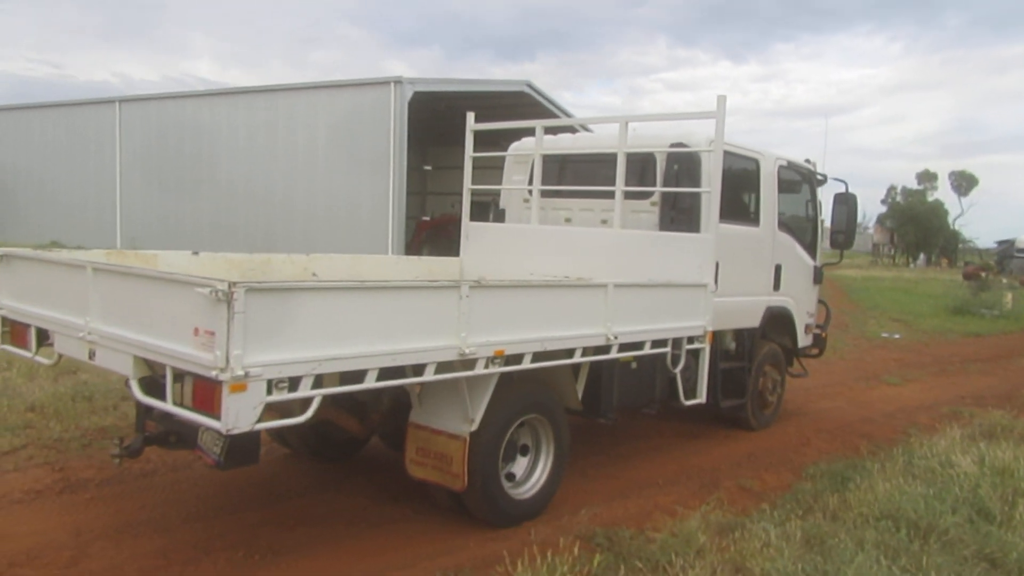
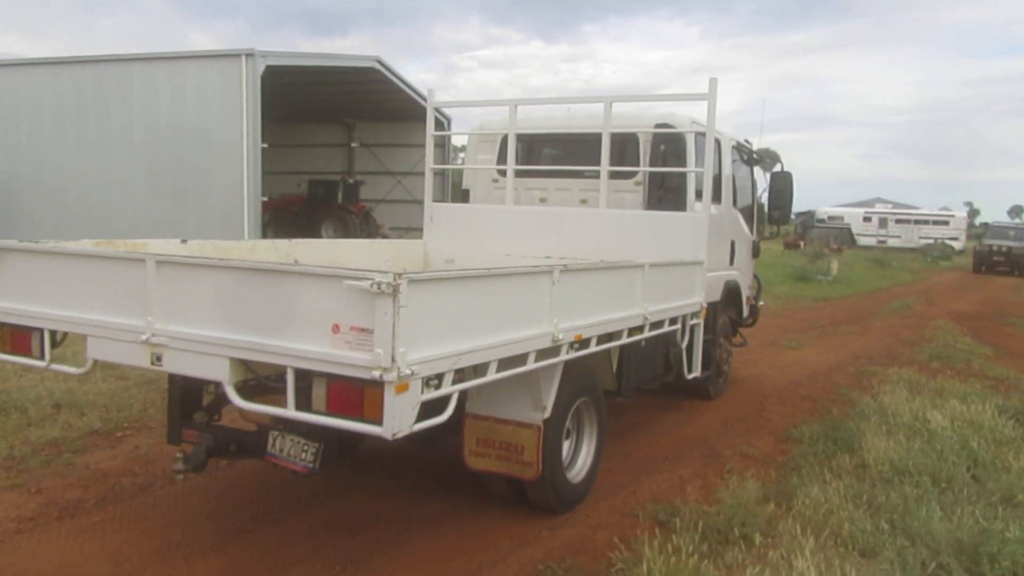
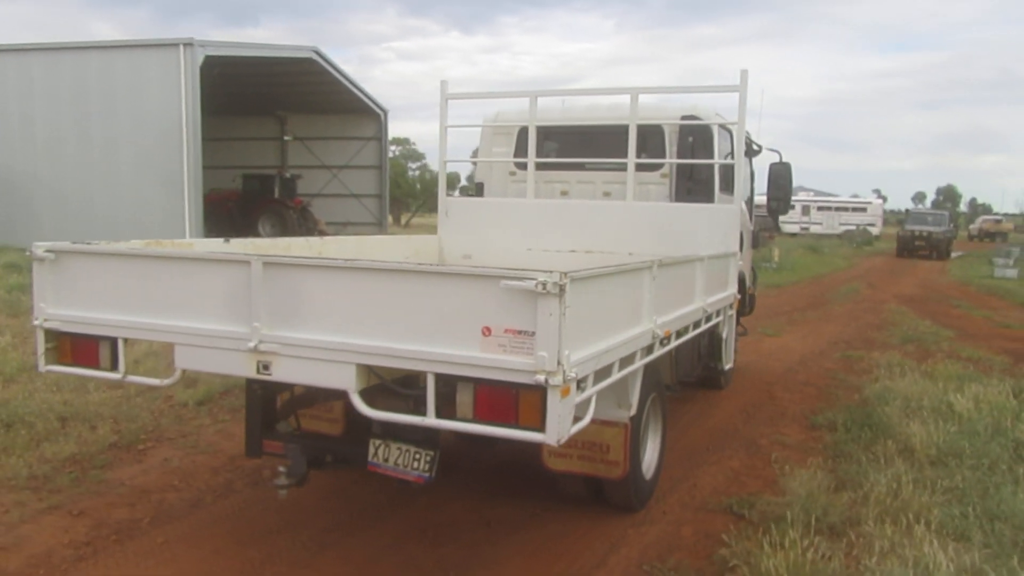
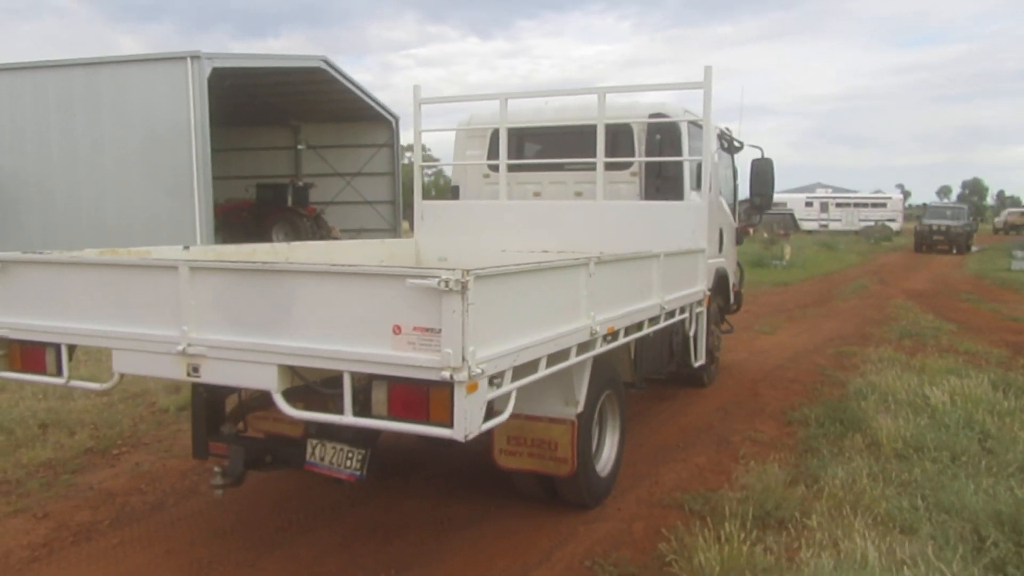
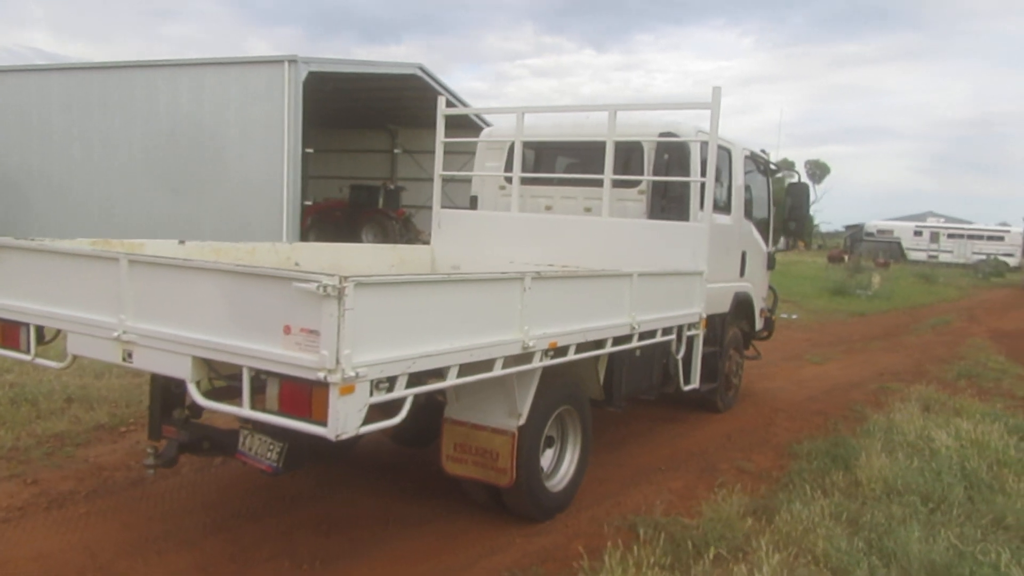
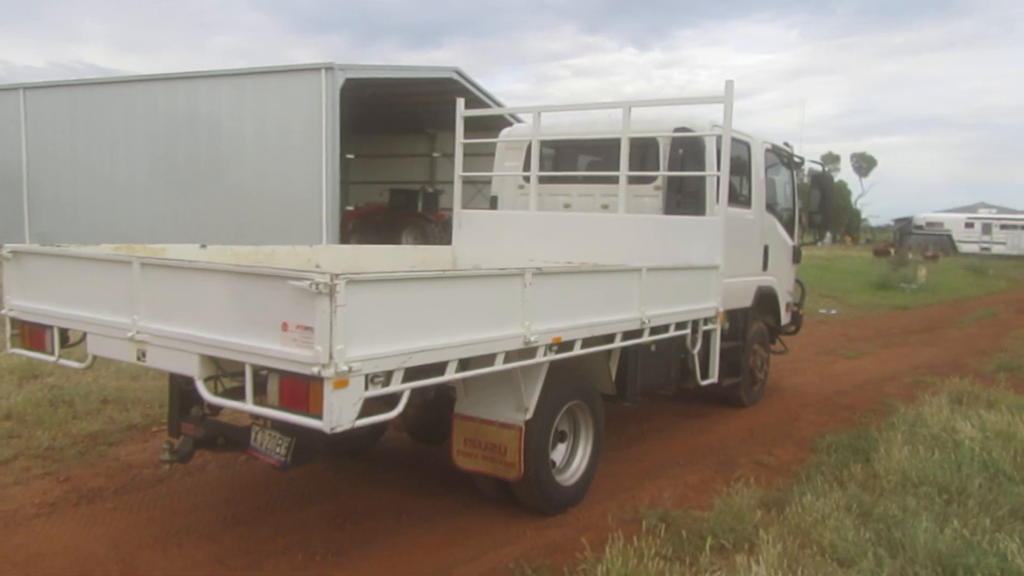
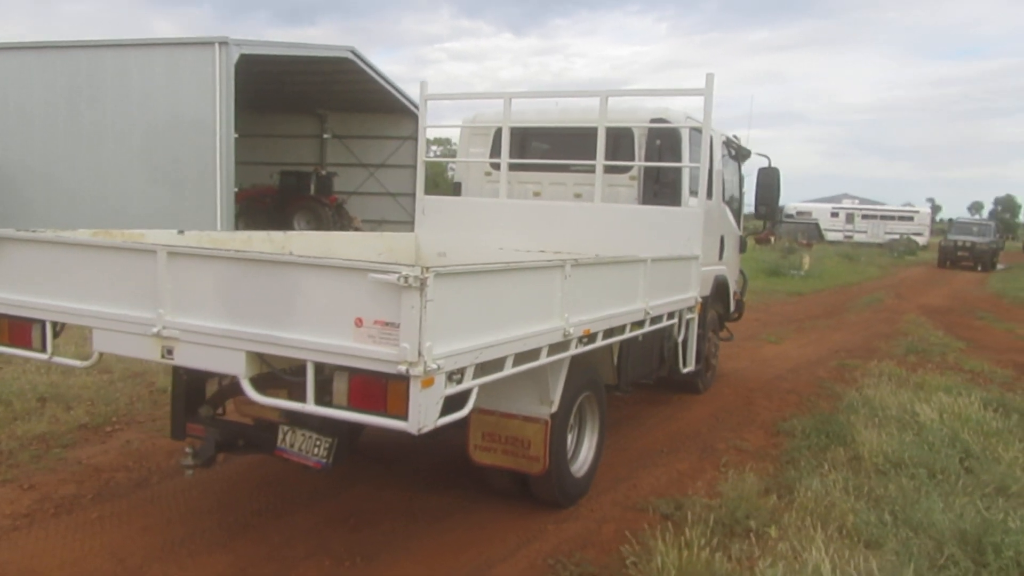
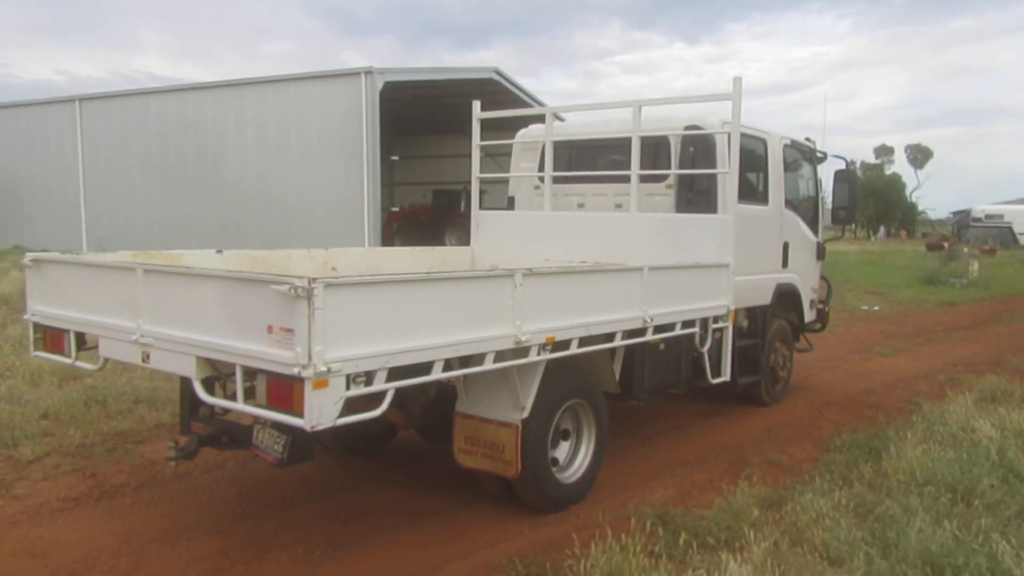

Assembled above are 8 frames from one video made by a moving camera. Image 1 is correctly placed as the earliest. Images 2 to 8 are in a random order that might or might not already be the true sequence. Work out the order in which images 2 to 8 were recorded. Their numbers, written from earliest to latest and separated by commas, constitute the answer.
8, 6, 5, 2, 7, 4, 3
